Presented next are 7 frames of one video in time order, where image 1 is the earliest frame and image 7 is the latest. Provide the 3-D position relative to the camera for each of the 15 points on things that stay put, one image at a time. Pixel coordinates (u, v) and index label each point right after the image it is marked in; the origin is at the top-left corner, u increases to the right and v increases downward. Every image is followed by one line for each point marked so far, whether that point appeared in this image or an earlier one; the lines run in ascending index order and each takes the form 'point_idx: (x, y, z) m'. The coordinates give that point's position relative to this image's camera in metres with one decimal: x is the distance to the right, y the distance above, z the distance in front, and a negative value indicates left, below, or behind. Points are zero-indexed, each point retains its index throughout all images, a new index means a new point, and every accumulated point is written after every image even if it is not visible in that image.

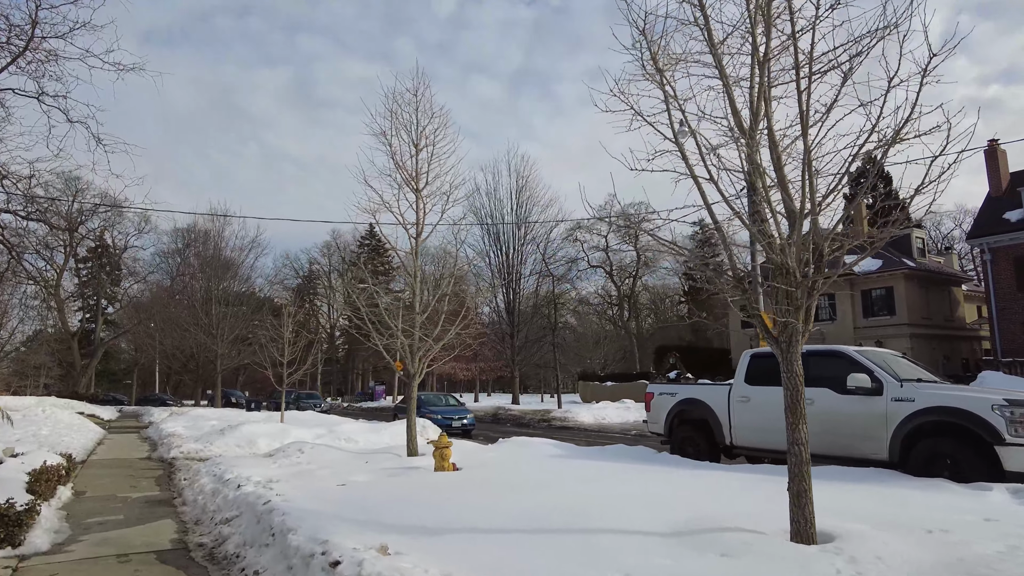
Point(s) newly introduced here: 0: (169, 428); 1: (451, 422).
0: (-7.7, -3.1, +14.5) m
1: (-1.5, -3.4, +16.3) m
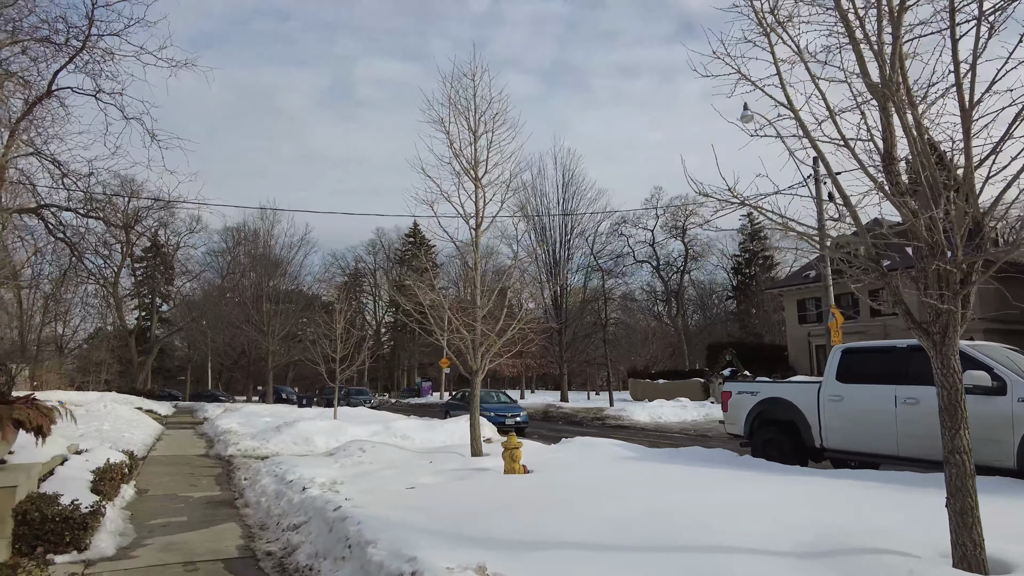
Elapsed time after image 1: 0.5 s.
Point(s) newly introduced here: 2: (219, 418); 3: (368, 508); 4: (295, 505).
0: (-6.4, -3.1, +14.6) m
1: (-0.2, -3.3, +16.0) m
2: (-7.9, -3.5, +17.6) m
3: (-1.0, -1.5, +4.4) m
4: (-1.7, -1.7, +5.1) m
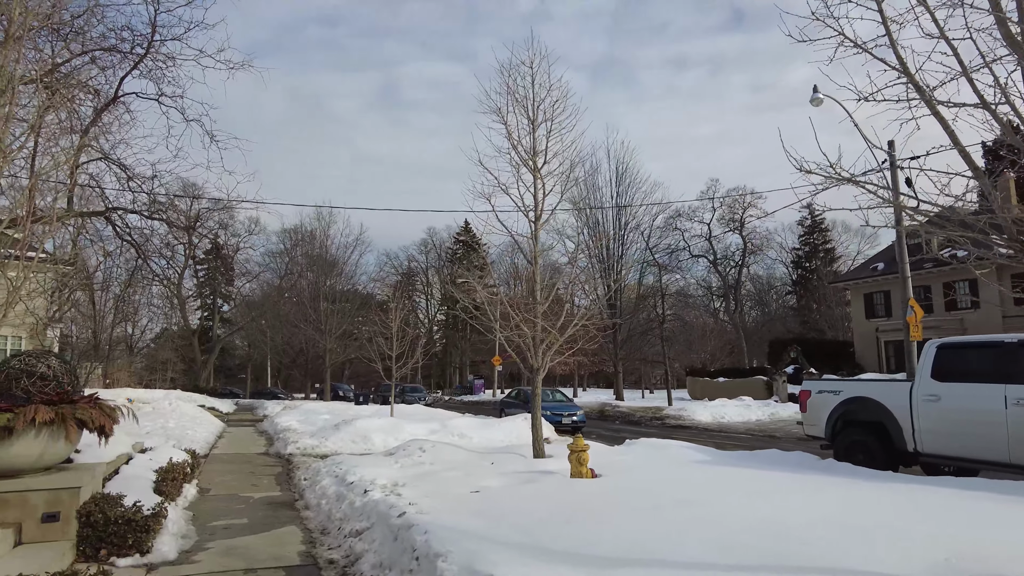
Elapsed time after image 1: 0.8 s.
0: (-5.2, -3.0, +14.7) m
1: (+1.2, -3.2, +15.6) m
2: (-6.4, -3.5, +17.8) m
3: (-0.5, -1.5, +4.2) m
4: (-1.2, -1.7, +4.9) m
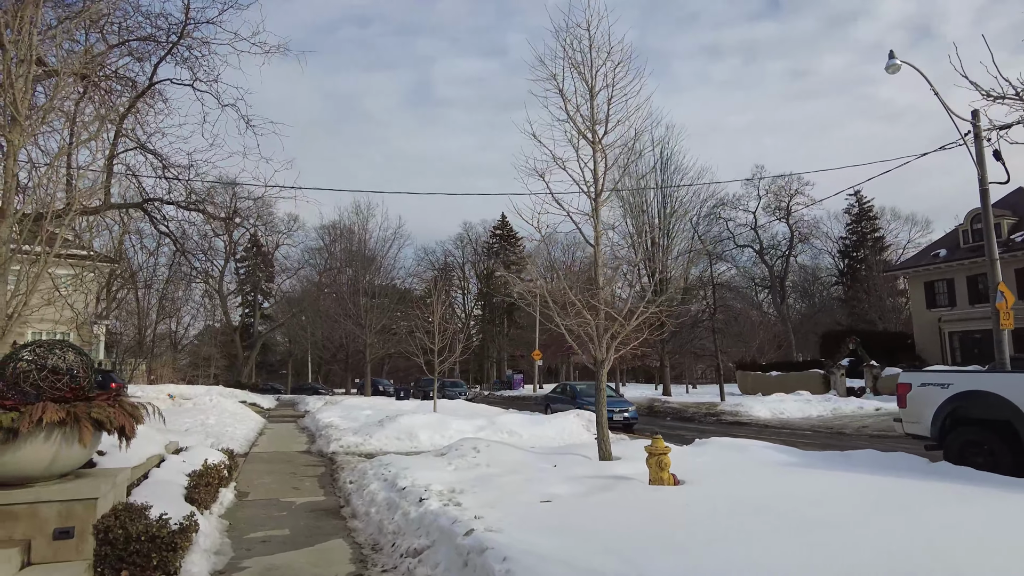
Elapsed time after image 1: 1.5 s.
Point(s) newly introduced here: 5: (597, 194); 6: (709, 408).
0: (-4.1, -2.9, +14.3) m
1: (+2.3, -2.9, +14.9) m
2: (-5.2, -3.3, +17.5) m
3: (0.0, -1.3, +3.5) m
4: (-0.7, -1.5, +4.3) m
5: (+1.0, +1.1, +7.3) m
6: (+5.7, -3.5, +18.7) m
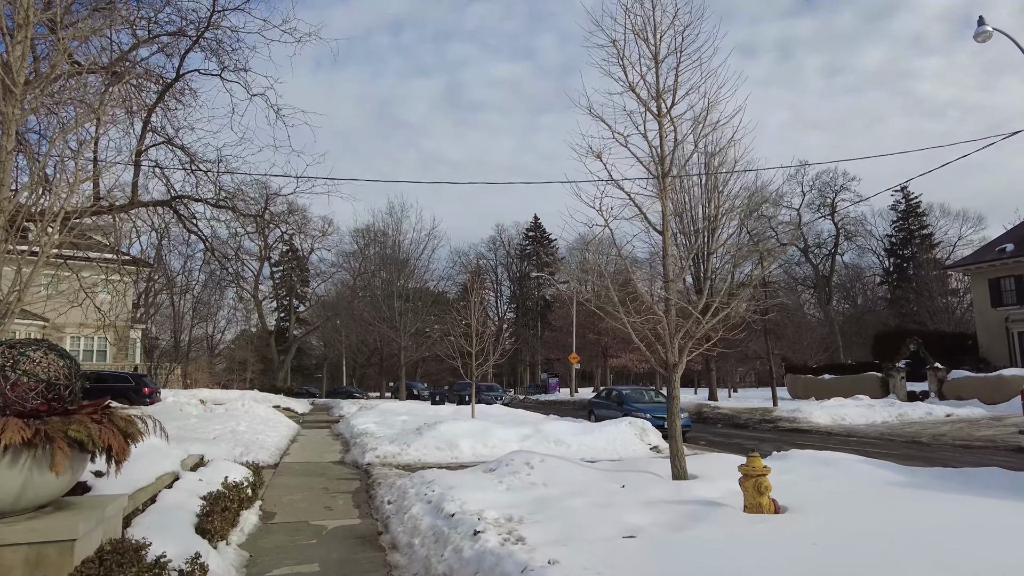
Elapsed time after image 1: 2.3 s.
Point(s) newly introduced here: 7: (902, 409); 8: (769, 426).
0: (-3.2, -2.9, +13.6) m
1: (+3.2, -2.9, +13.9) m
2: (-4.1, -3.3, +16.8) m
3: (+0.4, -1.2, +2.7) m
4: (-0.2, -1.5, +3.5) m
5: (+1.5, +1.1, +6.4) m
6: (+6.8, -3.4, +17.5) m
7: (+10.3, -3.2, +17.1) m
8: (+6.4, -3.4, +16.1) m
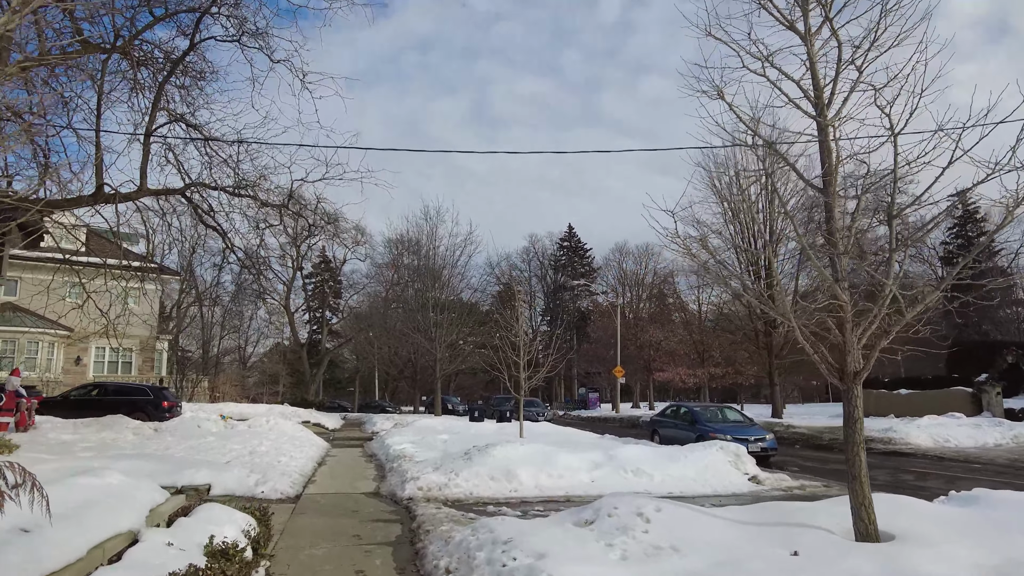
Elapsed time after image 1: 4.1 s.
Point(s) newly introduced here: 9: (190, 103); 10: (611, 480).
0: (-2.1, -2.9, +12.0) m
1: (+4.3, -2.9, +11.9) m
2: (-2.9, -3.4, +15.2) m
3: (+0.9, -1.0, +0.9) m
4: (+0.3, -1.3, +1.8) m
5: (+2.2, +1.3, +4.6) m
6: (+8.0, -3.5, +15.4) m
7: (+11.5, -3.2, +14.8) m
8: (+7.5, -3.5, +14.0) m
9: (-5.2, +3.0, +10.5) m
10: (+1.2, -2.4, +8.2) m
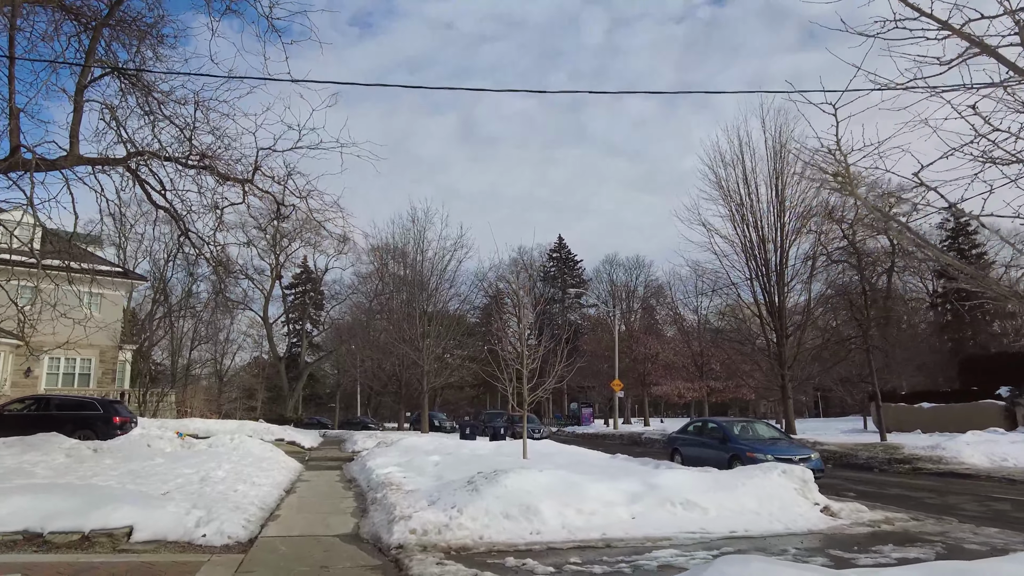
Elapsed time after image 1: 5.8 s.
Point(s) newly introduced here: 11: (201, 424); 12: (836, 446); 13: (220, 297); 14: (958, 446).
0: (-2.0, -2.8, +10.1) m
1: (+4.4, -2.8, +10.3) m
2: (-2.9, -3.4, +13.3) m
3: (+1.2, -0.7, -0.8) m
4: (+0.7, -0.9, 0.0) m
5: (+2.5, +1.5, +3.0) m
6: (+8.0, -3.5, +13.8) m
7: (+11.5, -3.3, +13.3) m
8: (+7.6, -3.5, +12.3) m
9: (-5.1, +3.1, +8.7) m
10: (+1.4, -2.3, +6.4) m
11: (-8.3, -3.6, +17.2) m
12: (+7.6, -3.7, +15.3) m
13: (-4.9, +0.3, +10.2) m
14: (+9.1, -3.2, +13.3) m
